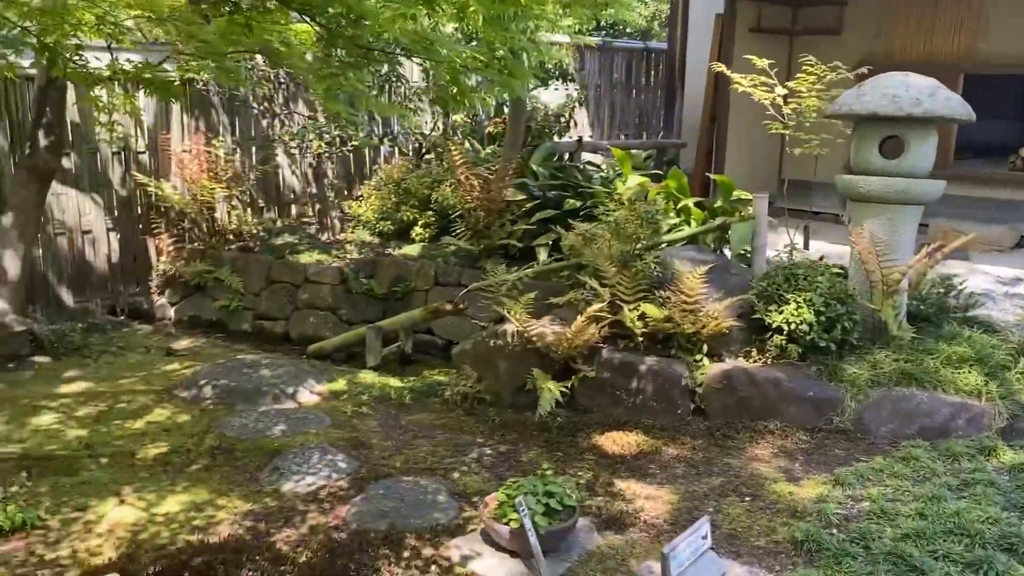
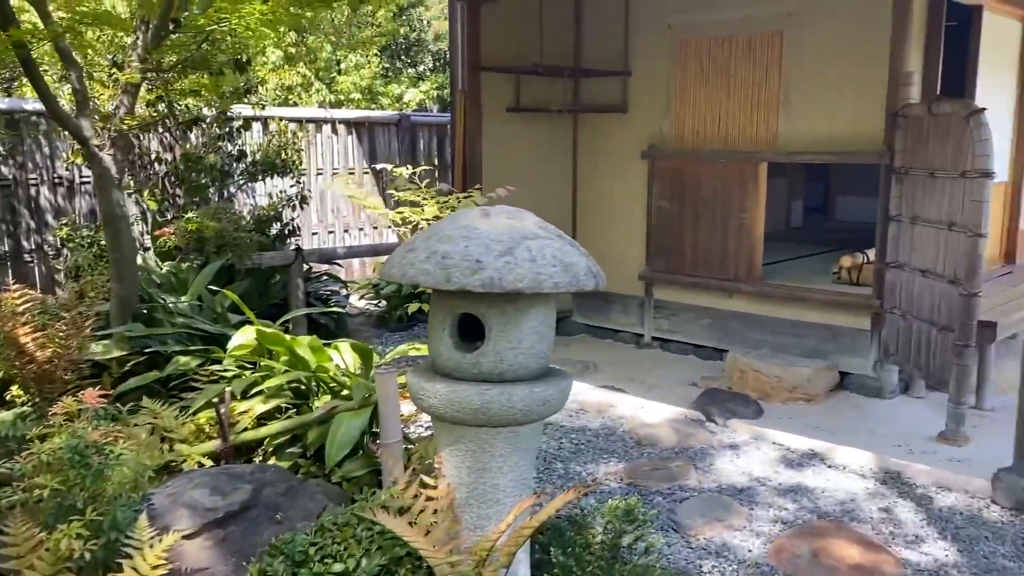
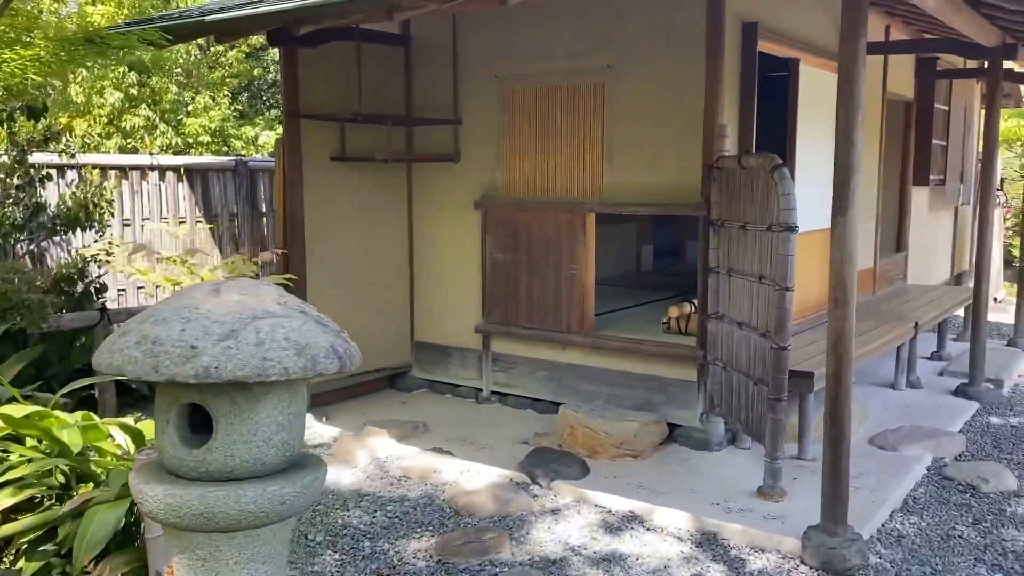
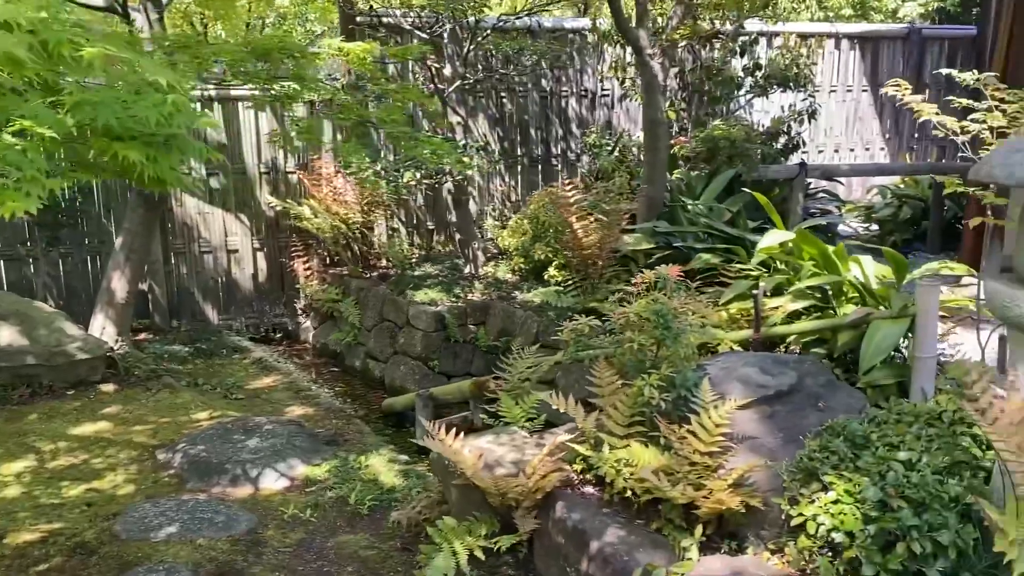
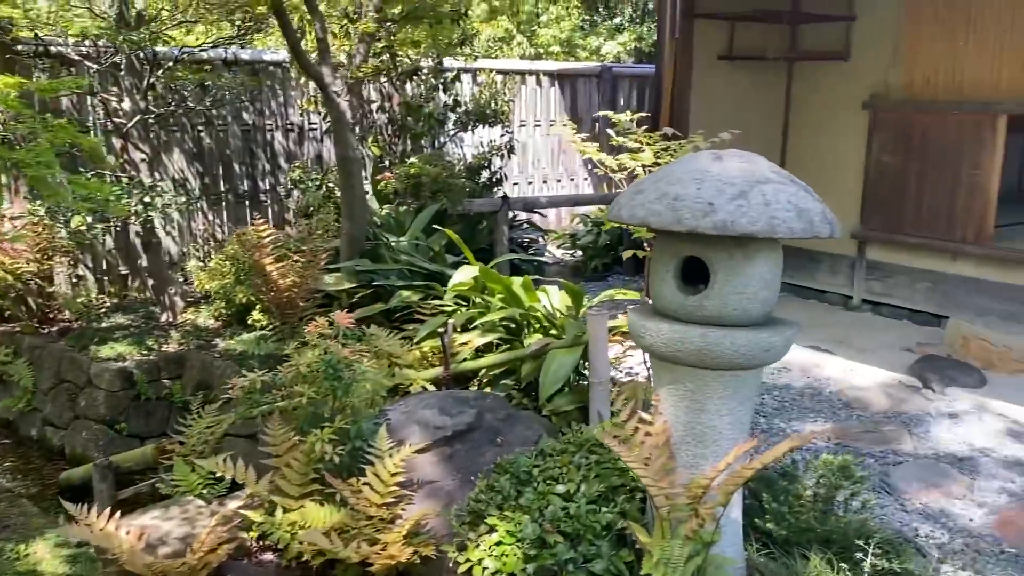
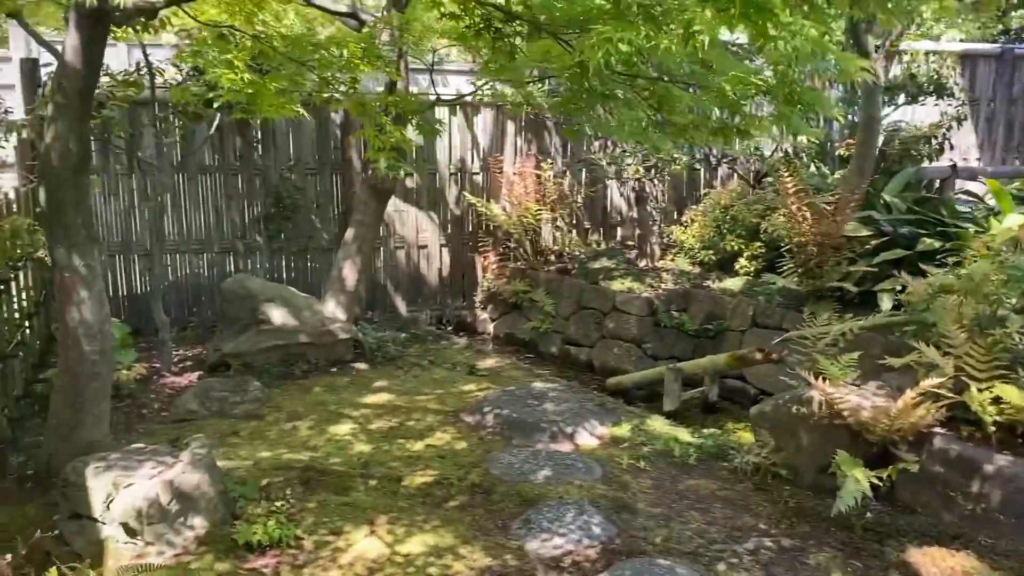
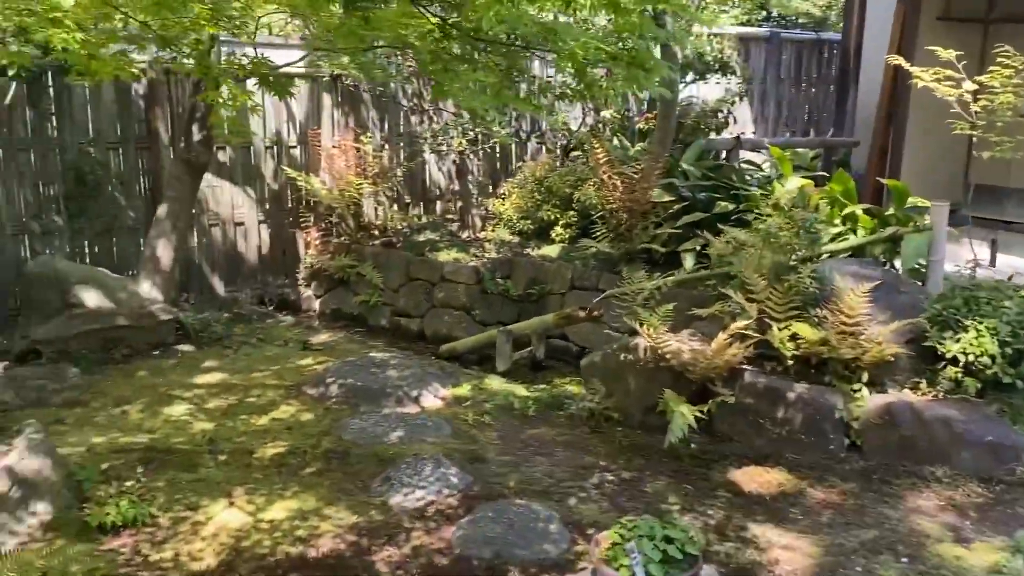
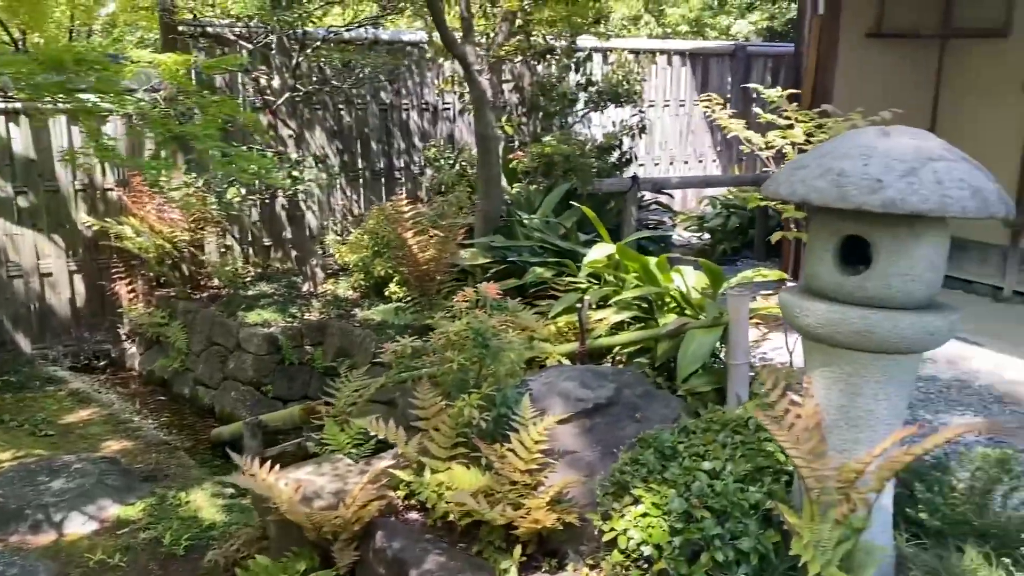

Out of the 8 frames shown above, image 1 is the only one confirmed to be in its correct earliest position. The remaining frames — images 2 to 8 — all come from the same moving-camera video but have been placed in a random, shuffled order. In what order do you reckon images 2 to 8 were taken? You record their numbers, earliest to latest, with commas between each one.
7, 6, 4, 8, 5, 2, 3
